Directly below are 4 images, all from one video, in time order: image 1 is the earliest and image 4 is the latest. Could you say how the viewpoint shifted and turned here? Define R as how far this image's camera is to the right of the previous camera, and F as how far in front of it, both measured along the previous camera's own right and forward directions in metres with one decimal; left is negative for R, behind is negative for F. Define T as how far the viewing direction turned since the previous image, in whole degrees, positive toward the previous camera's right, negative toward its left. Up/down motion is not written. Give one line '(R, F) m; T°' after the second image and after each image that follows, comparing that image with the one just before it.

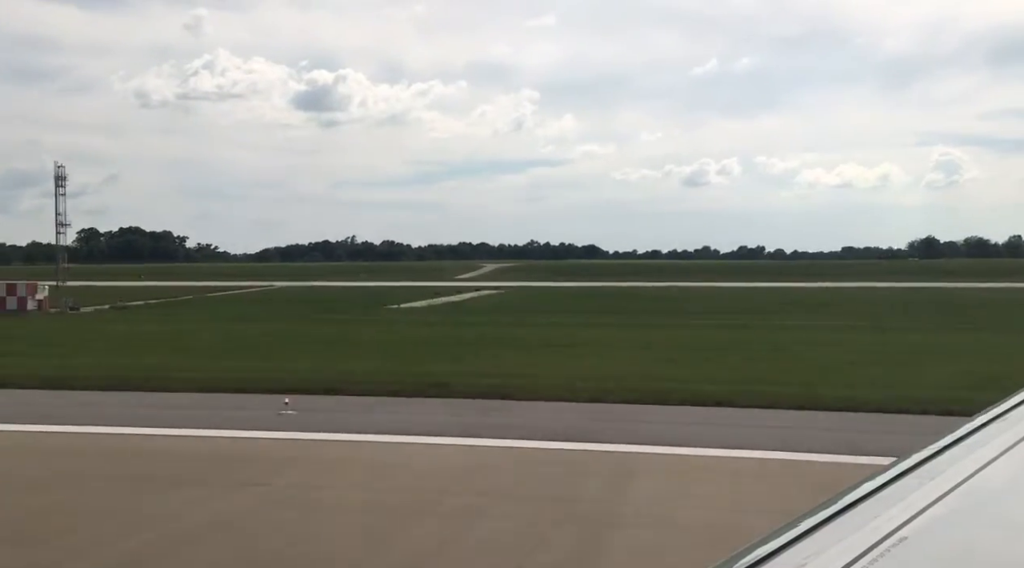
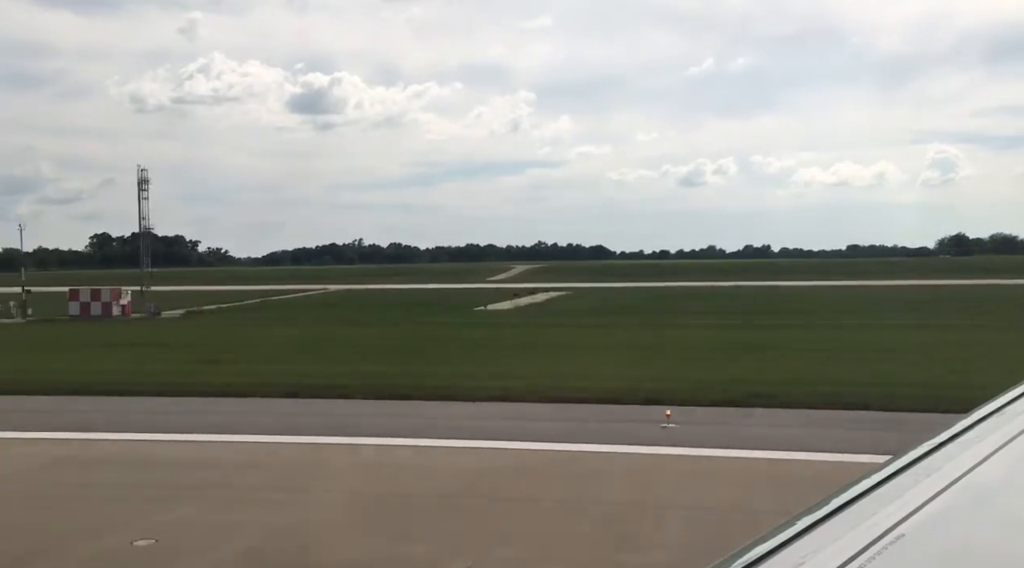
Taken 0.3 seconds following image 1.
(-1.5, +0.3) m; 0°
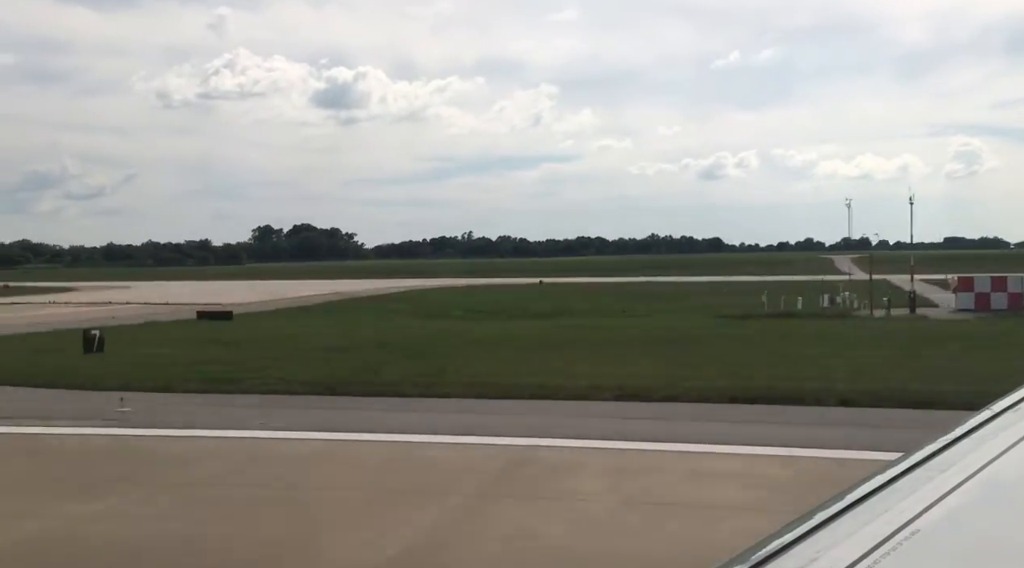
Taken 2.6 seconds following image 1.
(-12.3, +3.1) m; +1°
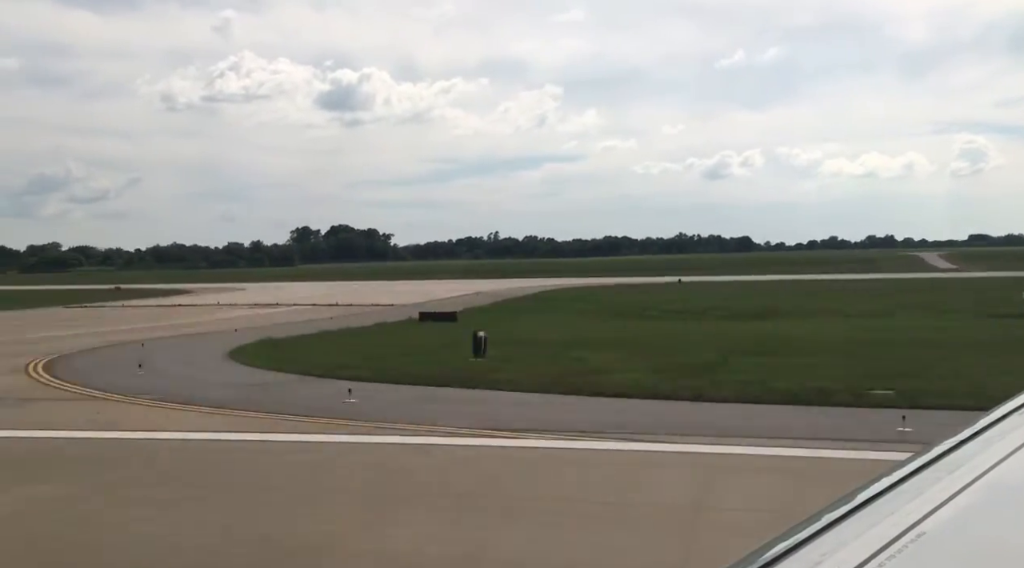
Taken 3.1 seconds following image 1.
(-2.8, +0.6) m; 0°
